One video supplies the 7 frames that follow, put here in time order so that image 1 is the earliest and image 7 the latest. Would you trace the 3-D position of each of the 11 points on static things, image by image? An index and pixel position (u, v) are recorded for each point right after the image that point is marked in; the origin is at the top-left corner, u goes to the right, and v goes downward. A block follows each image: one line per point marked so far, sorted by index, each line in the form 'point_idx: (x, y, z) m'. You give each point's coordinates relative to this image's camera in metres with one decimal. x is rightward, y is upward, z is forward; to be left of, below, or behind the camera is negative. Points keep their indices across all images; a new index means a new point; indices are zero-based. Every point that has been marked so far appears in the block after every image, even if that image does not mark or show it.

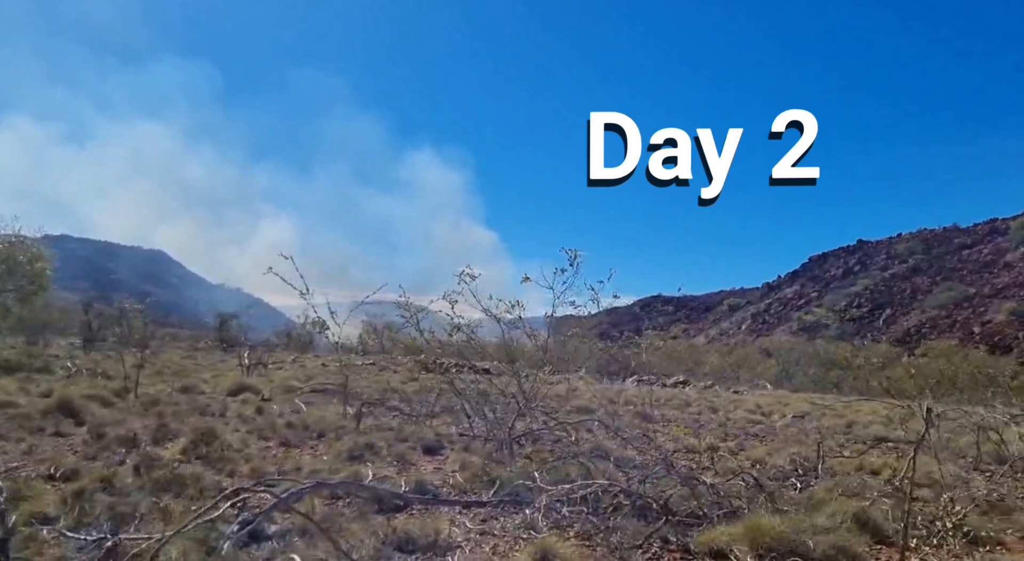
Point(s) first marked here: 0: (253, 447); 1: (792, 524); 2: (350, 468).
0: (-2.5, -1.6, +6.1) m
1: (+1.7, -1.5, +3.8) m
2: (-1.4, -1.5, +5.1) m
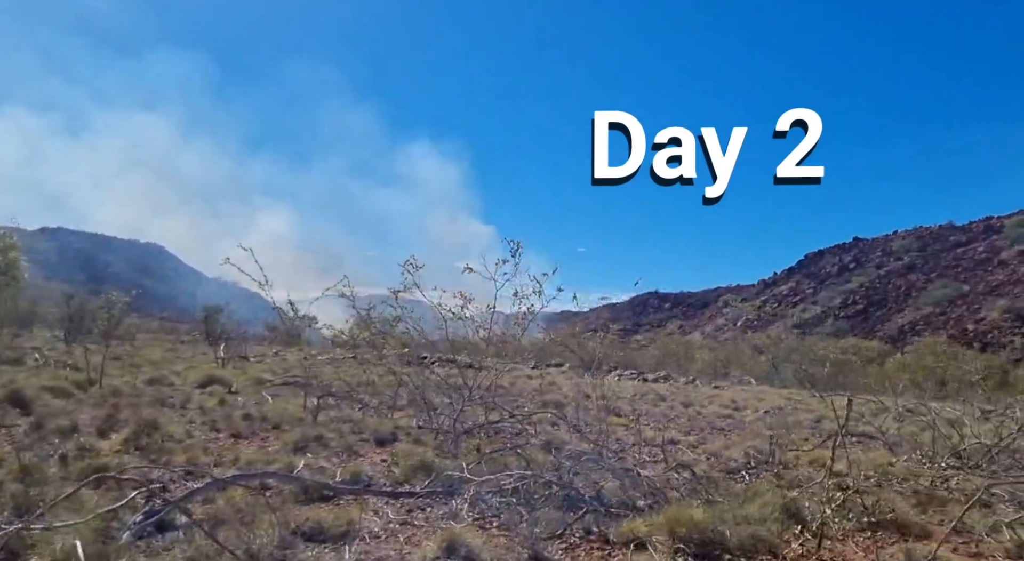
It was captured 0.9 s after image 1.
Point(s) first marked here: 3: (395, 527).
0: (-3.0, -1.5, +6.0) m
1: (+1.2, -1.4, +3.8) m
2: (-1.8, -1.4, +5.0) m
3: (-0.6, -1.3, +3.4) m
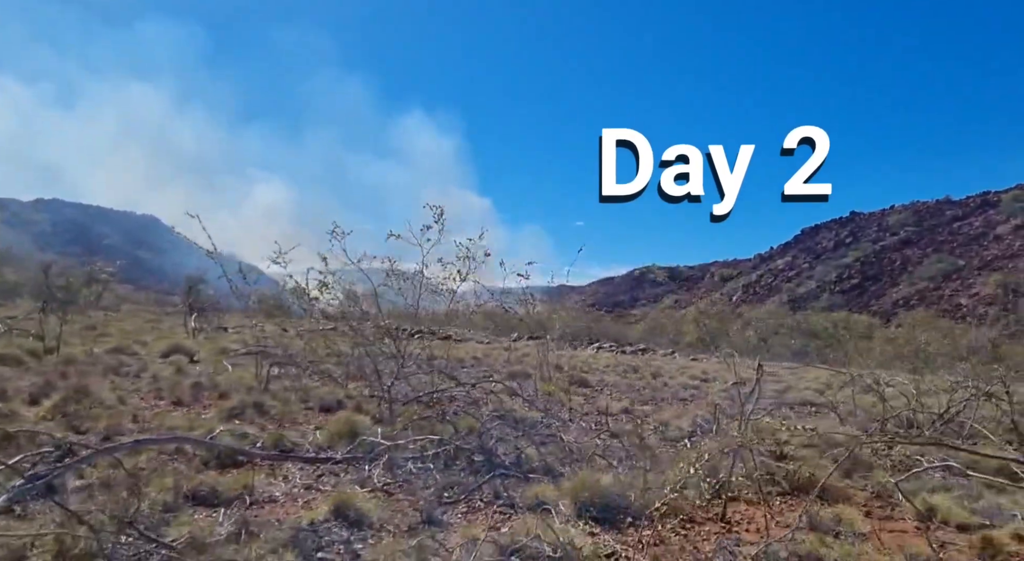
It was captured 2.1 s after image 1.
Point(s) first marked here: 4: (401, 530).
0: (-3.6, -1.2, +5.9) m
1: (+0.7, -1.2, +3.8) m
2: (-2.4, -1.1, +5.0) m
3: (-1.1, -1.1, +3.3) m
4: (-0.5, -1.1, +2.7) m
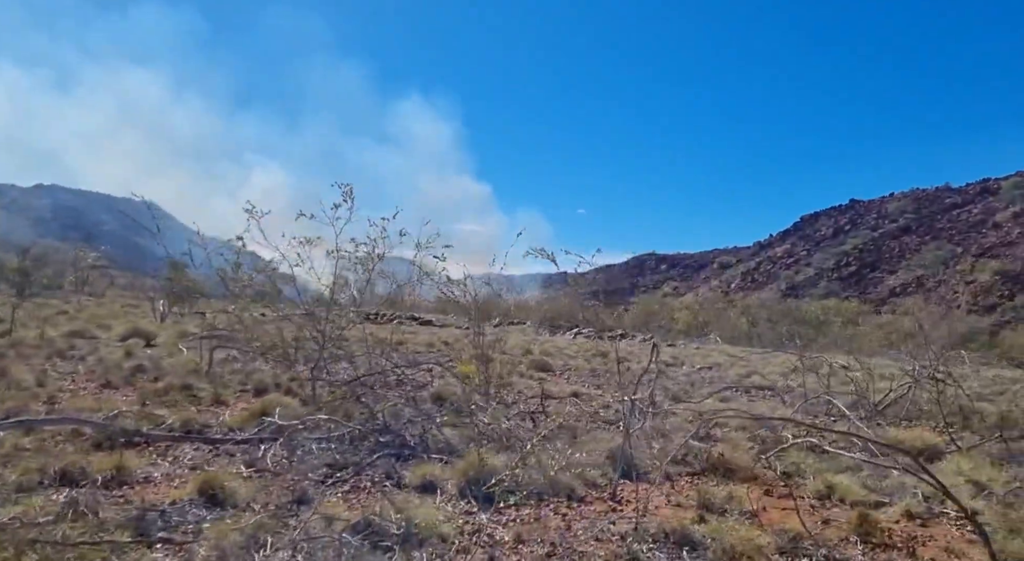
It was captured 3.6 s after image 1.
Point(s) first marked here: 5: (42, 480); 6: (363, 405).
0: (-4.2, -1.0, +5.8) m
1: (+0.1, -1.1, +3.8) m
2: (-3.0, -1.0, +4.9) m
3: (-1.7, -1.0, +3.3) m
4: (-1.1, -1.0, +2.7) m
5: (-2.2, -0.9, +2.9) m
6: (-1.3, -1.1, +5.3) m
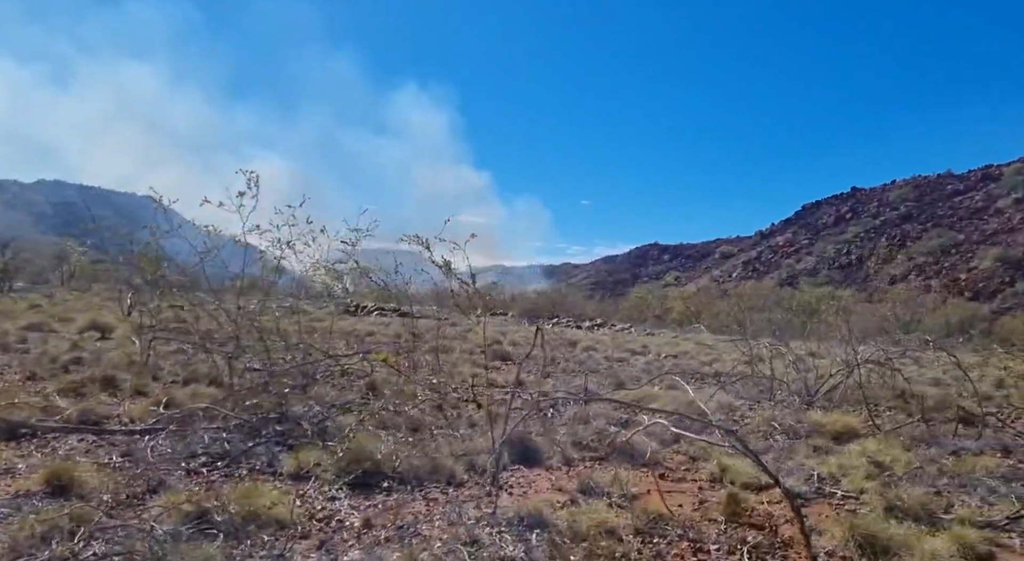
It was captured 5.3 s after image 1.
0: (-4.9, -0.9, +5.7) m
1: (-0.6, -1.0, +3.8) m
2: (-3.7, -0.9, +4.8) m
3: (-2.4, -0.9, +3.2) m
4: (-1.7, -0.9, +2.7) m
5: (-2.8, -0.9, +2.8) m
6: (-2.0, -1.0, +5.3) m
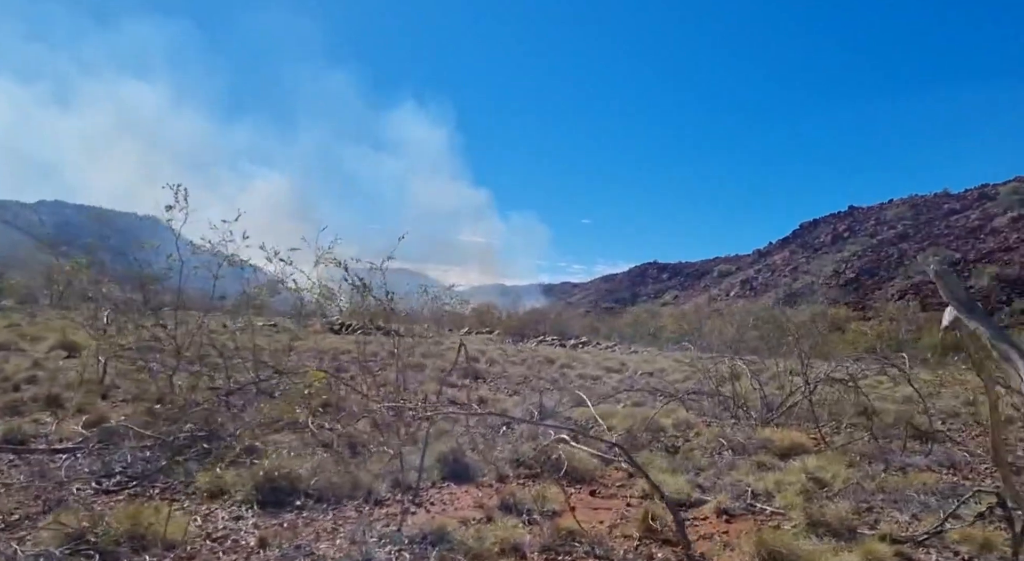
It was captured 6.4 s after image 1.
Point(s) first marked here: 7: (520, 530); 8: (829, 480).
0: (-5.4, -1.1, +5.6) m
1: (-1.0, -1.1, +3.7) m
2: (-4.2, -1.0, +4.7) m
3: (-2.8, -1.0, +3.1) m
4: (-2.1, -1.0, +2.6) m
5: (-3.2, -0.9, +2.8) m
6: (-2.4, -1.1, +5.2) m
7: (0.0, -1.2, +3.0) m
8: (+2.4, -1.5, +4.7) m
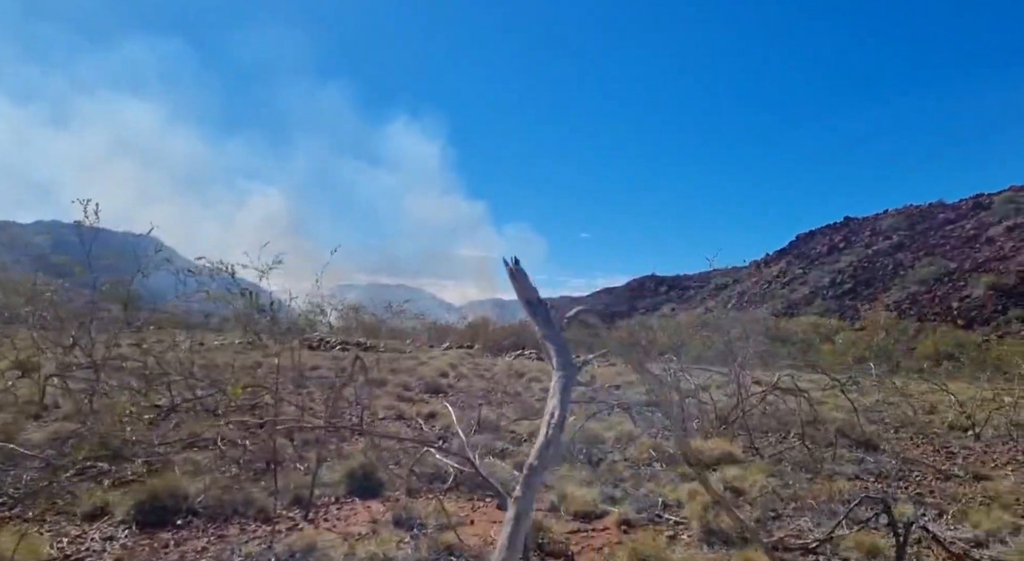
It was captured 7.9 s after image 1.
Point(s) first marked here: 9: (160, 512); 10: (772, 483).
0: (-6.1, -1.2, +5.4) m
1: (-1.6, -1.2, +3.7) m
2: (-4.8, -1.2, +4.6) m
3: (-3.4, -1.1, +3.1) m
4: (-2.7, -1.1, +2.5) m
5: (-3.8, -1.0, +2.7) m
6: (-3.1, -1.2, +5.1) m
7: (-0.5, -1.3, +3.0) m
8: (+1.8, -1.6, +4.8) m
9: (-1.8, -1.2, +3.3) m
10: (+2.1, -1.6, +5.0) m
